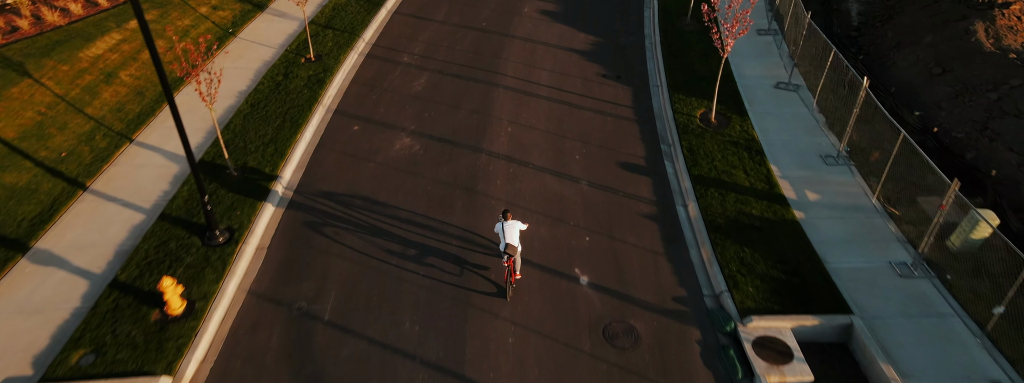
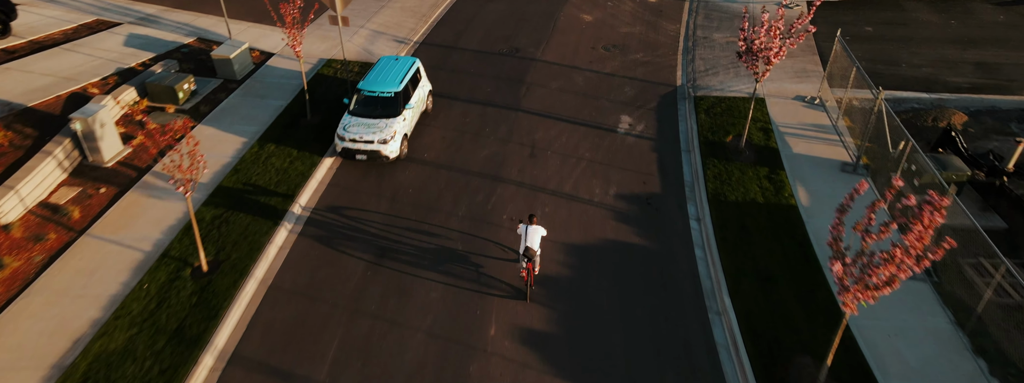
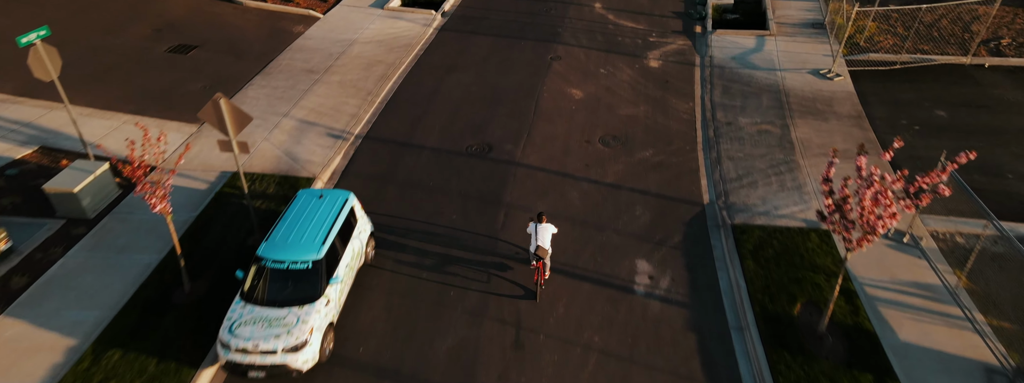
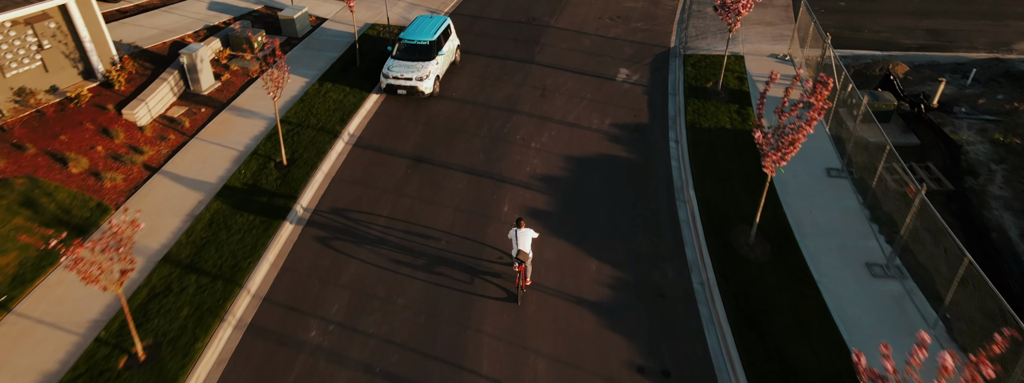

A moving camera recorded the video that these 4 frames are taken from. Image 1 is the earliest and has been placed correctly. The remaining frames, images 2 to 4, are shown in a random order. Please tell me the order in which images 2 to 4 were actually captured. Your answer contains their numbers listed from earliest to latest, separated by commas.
4, 2, 3
